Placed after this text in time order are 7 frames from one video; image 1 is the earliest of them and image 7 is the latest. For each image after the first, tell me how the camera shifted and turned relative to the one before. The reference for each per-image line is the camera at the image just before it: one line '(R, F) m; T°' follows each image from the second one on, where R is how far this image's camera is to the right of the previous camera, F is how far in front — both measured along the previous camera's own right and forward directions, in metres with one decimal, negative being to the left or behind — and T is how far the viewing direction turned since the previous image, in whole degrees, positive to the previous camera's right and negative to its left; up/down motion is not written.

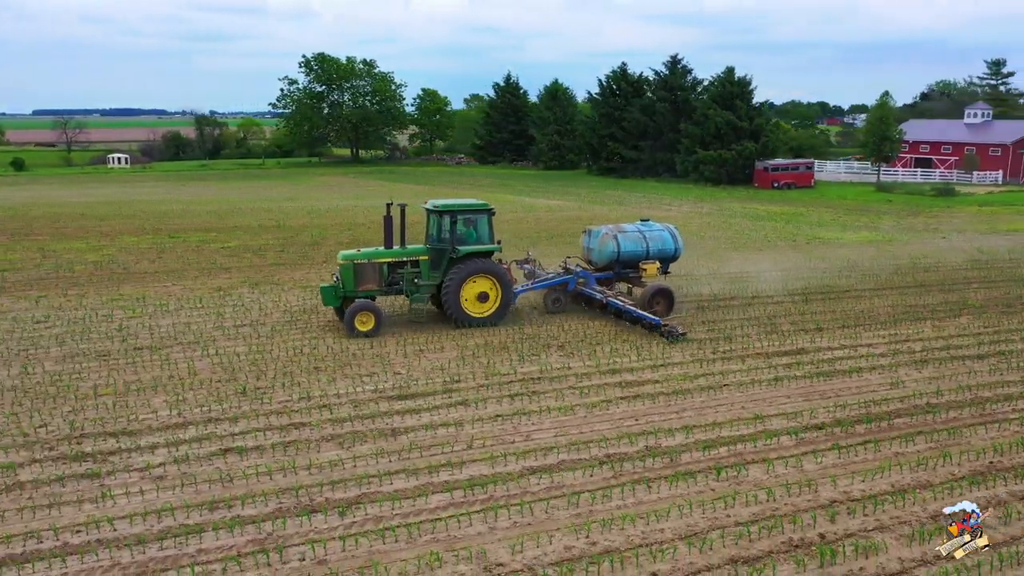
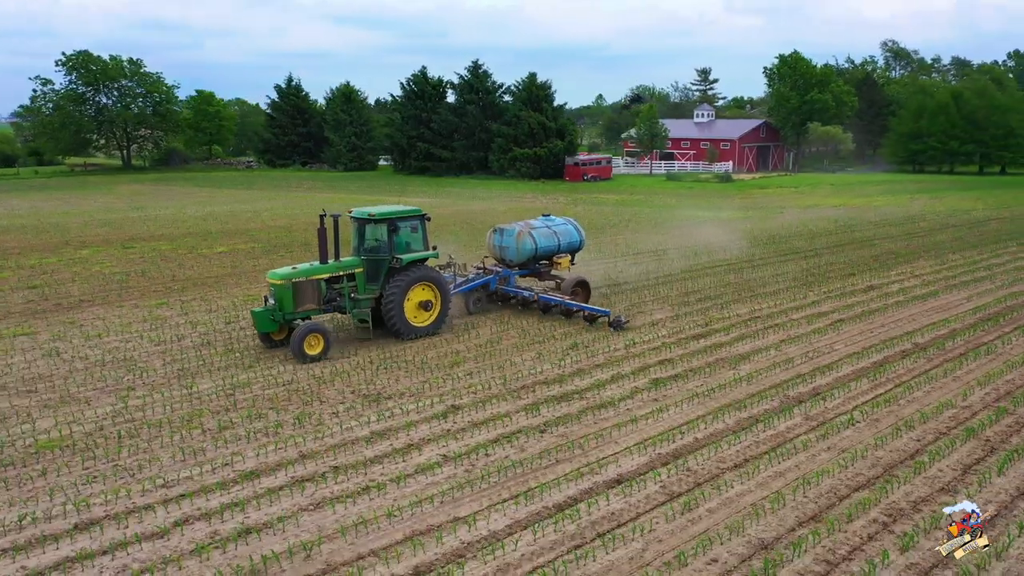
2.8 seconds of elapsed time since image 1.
(-7.4, -0.9) m; +20°
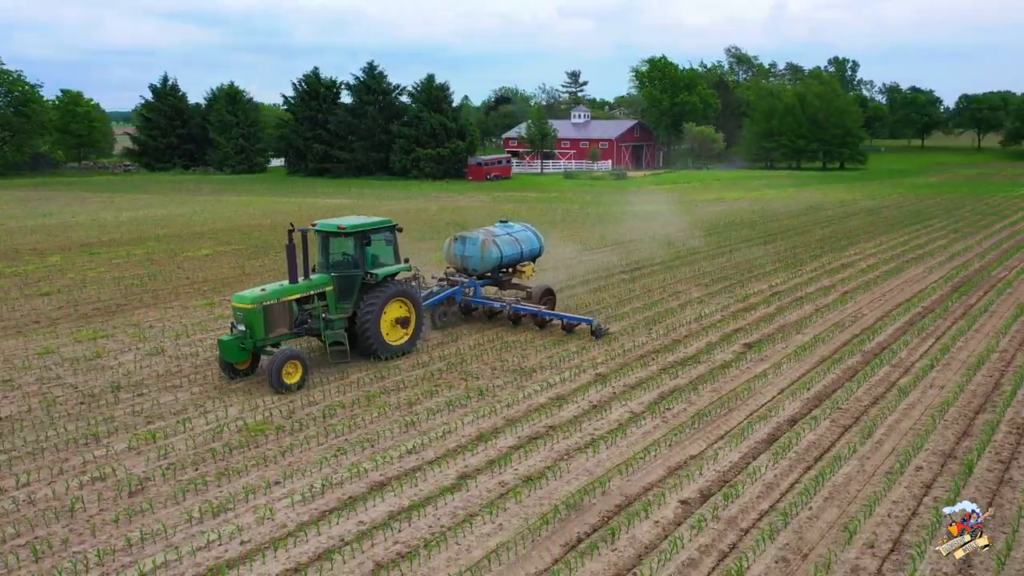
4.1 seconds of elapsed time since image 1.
(-3.4, -0.8) m; +10°
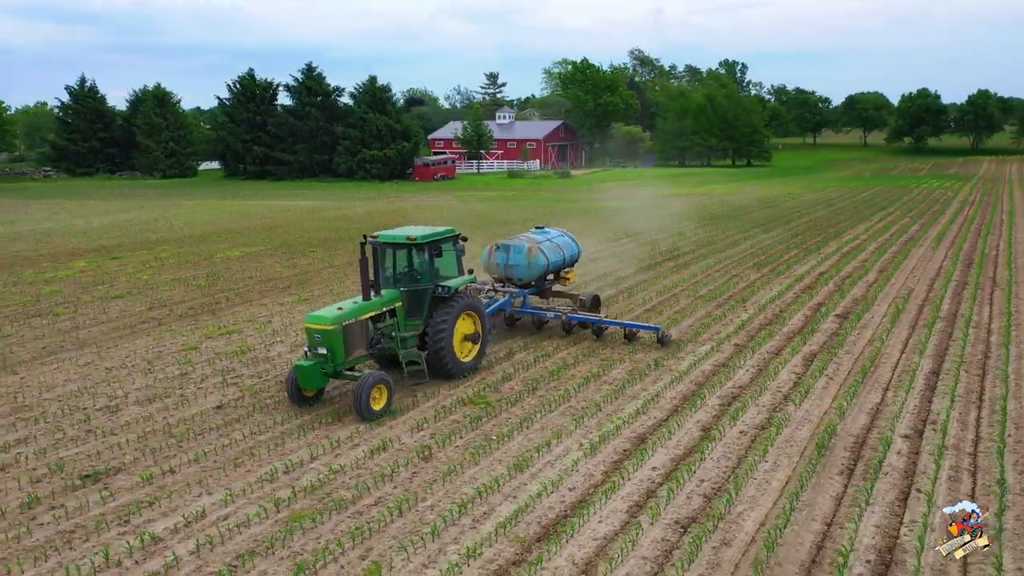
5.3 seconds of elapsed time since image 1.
(-3.3, -0.7) m; +7°
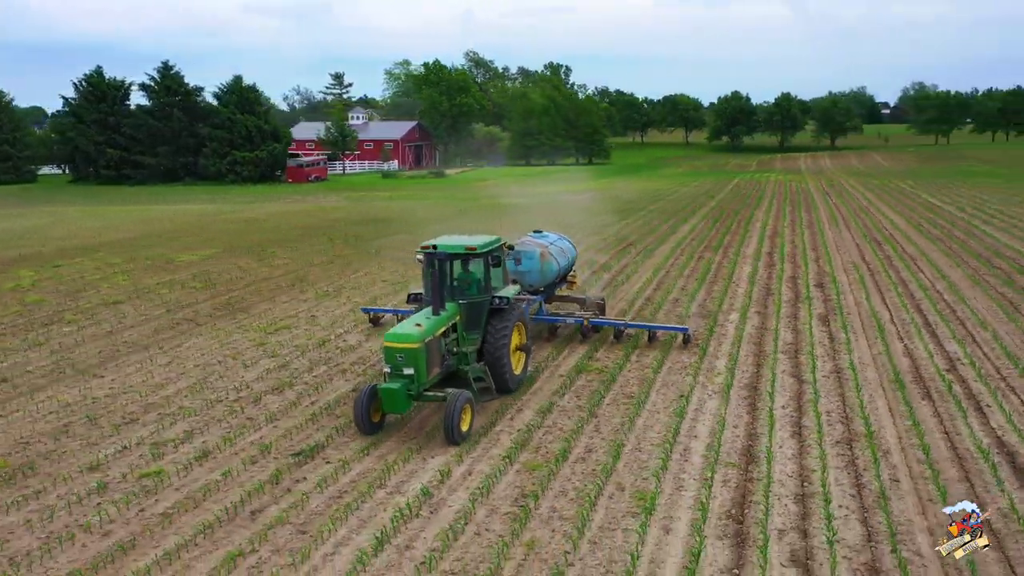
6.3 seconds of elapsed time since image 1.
(-3.4, -0.8) m; +12°
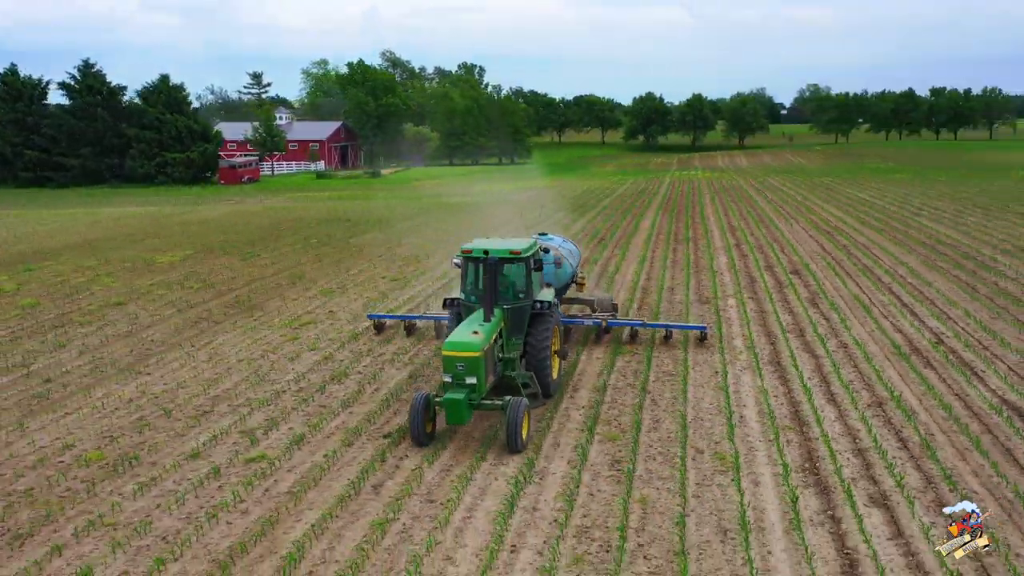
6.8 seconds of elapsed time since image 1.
(-1.7, -0.6) m; +6°
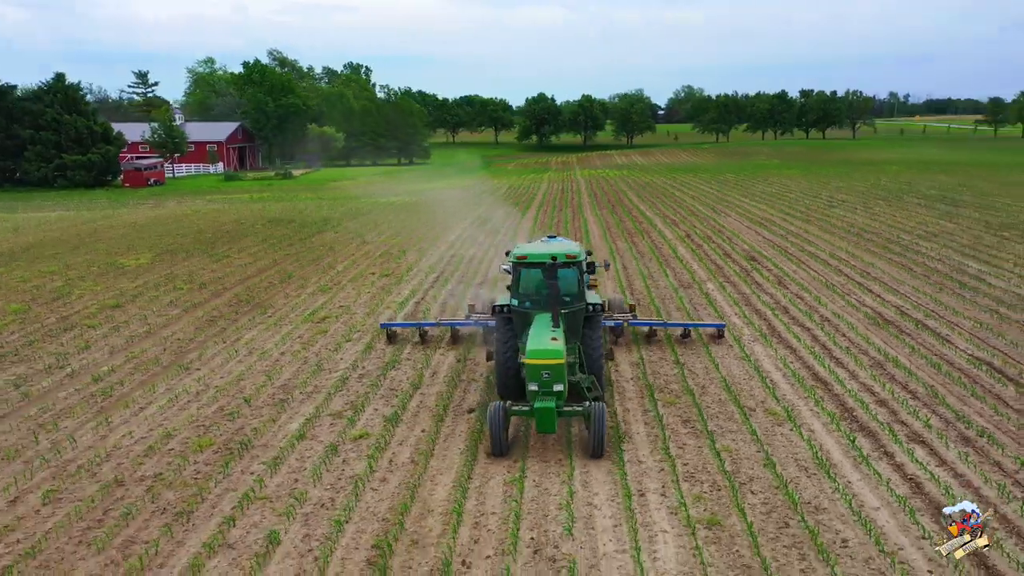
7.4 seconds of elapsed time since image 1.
(-2.1, -0.8) m; +8°
